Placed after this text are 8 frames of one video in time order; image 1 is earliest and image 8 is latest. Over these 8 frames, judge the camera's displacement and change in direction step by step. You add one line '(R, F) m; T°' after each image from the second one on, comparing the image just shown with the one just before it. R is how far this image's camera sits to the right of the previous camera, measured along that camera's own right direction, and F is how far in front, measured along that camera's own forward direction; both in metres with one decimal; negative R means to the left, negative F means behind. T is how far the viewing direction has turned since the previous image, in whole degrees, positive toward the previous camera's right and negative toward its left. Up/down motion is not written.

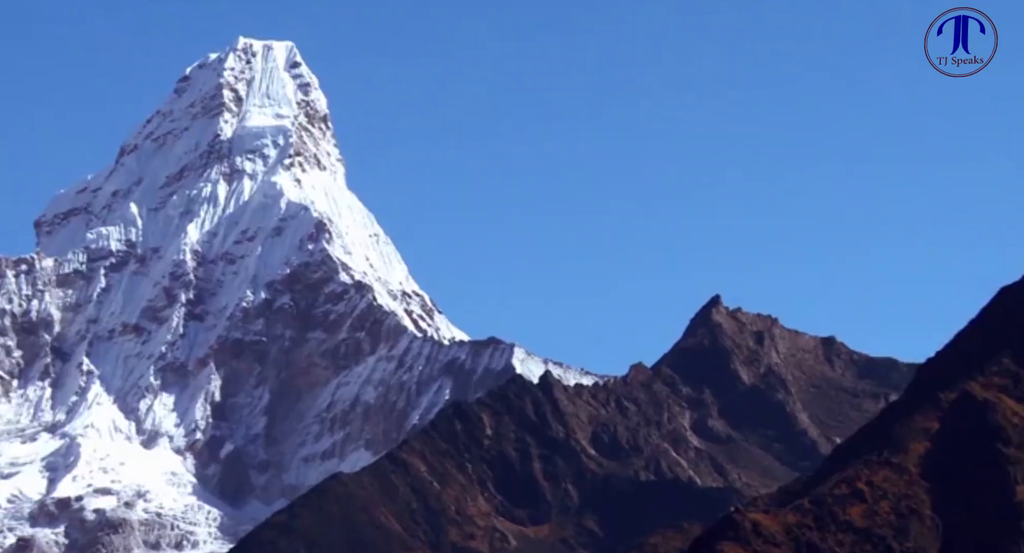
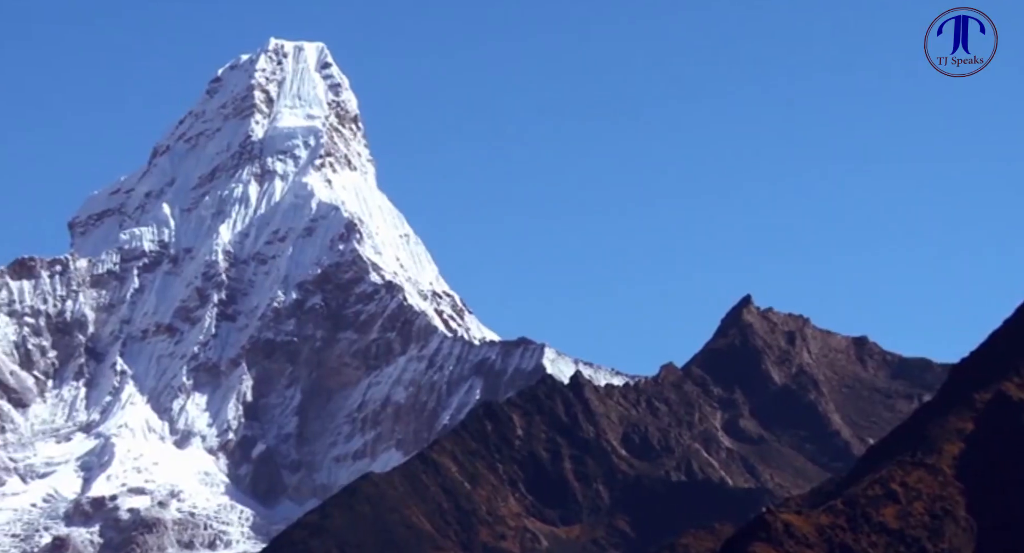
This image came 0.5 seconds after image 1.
(-0.4, -0.8) m; -1°
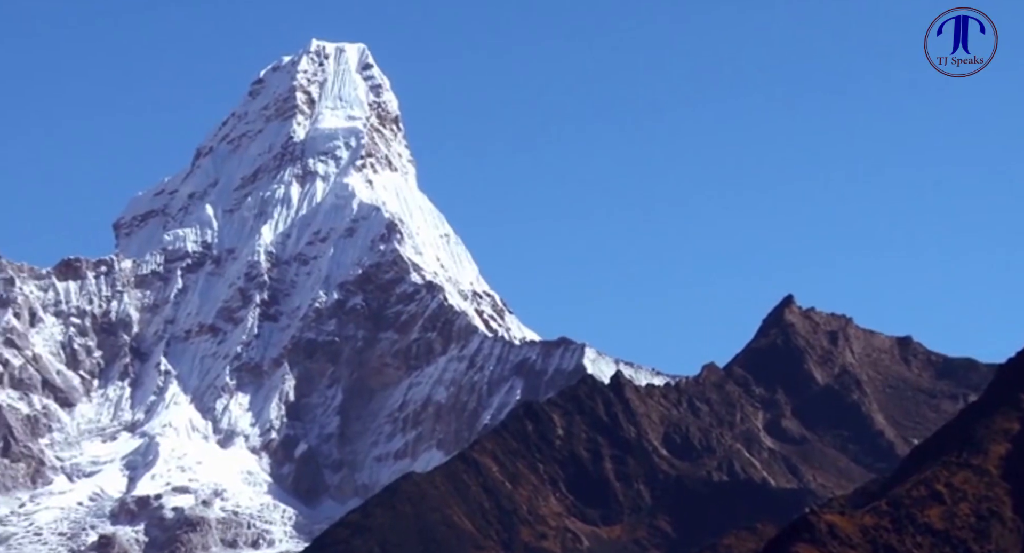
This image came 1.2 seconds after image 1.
(-0.5, -0.9) m; -1°
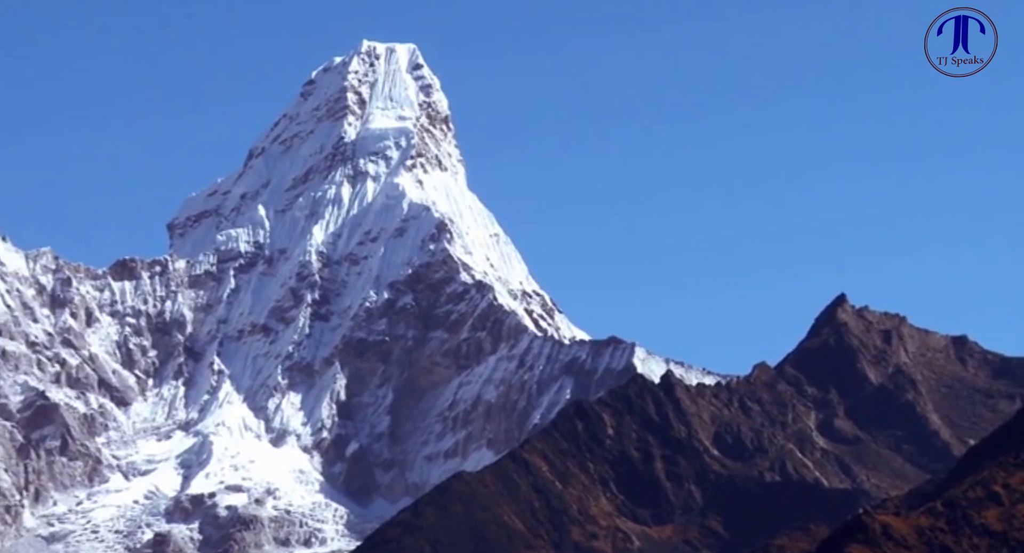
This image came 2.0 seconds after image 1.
(-0.6, -0.8) m; -1°
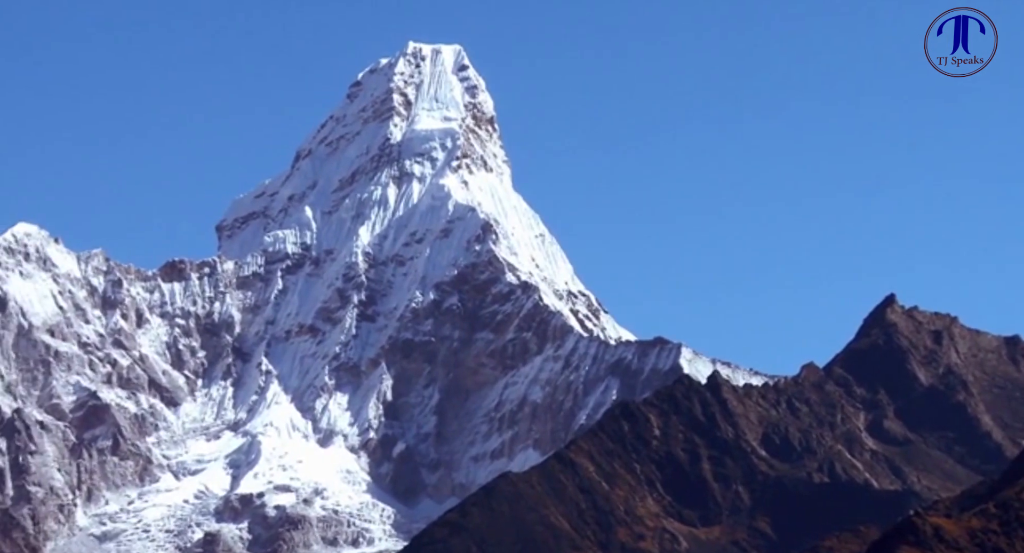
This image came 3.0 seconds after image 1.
(-0.5, -0.4) m; -1°
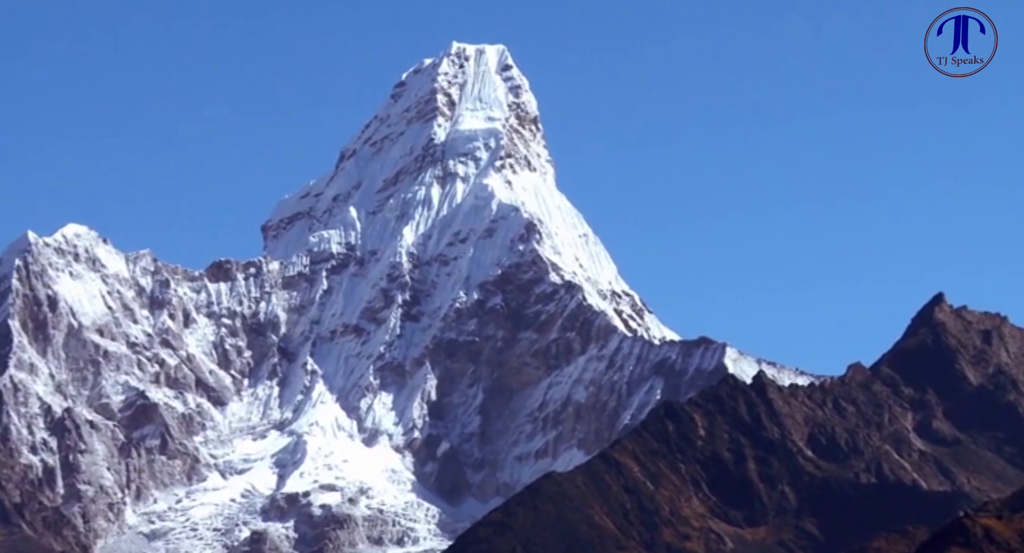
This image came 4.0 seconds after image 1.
(-0.5, -0.1) m; -1°
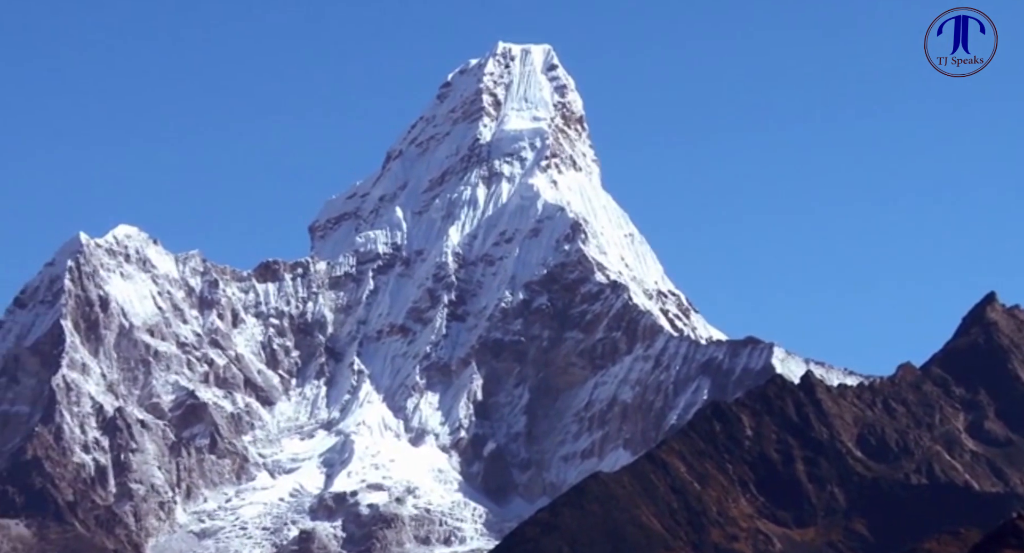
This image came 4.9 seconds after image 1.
(-0.5, +0.2) m; -1°
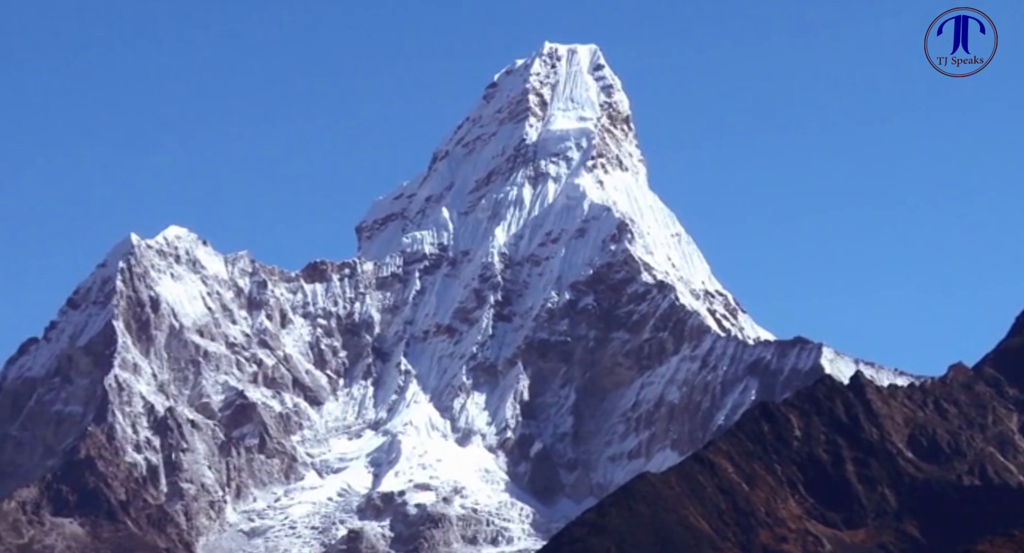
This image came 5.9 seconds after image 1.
(-0.5, +0.5) m; -1°
